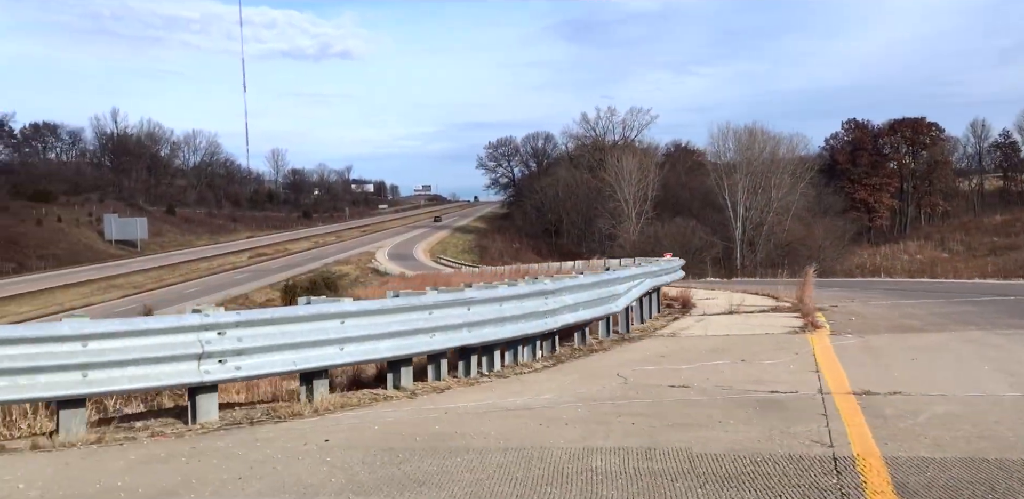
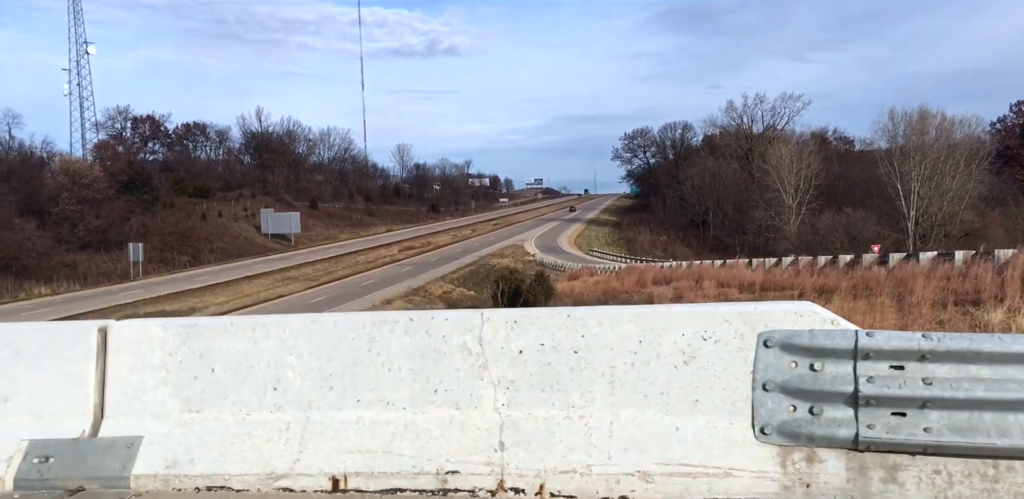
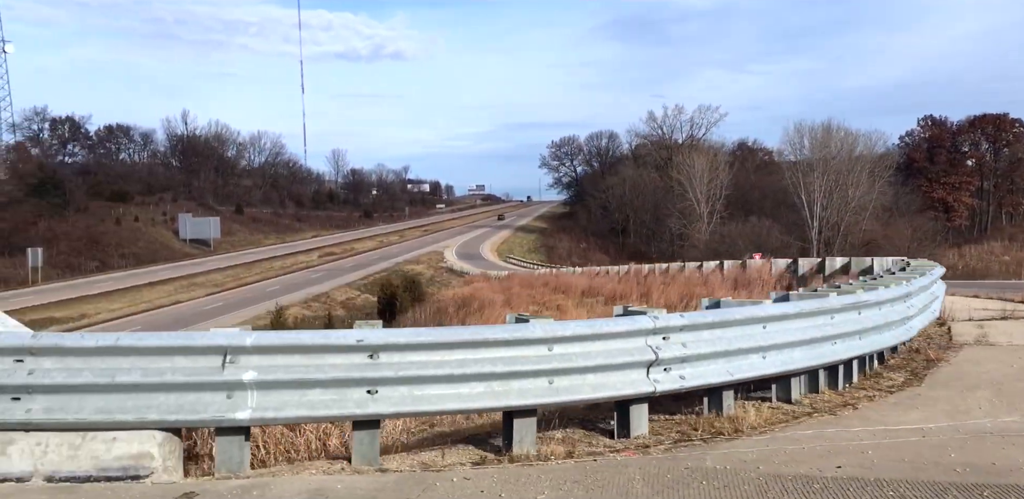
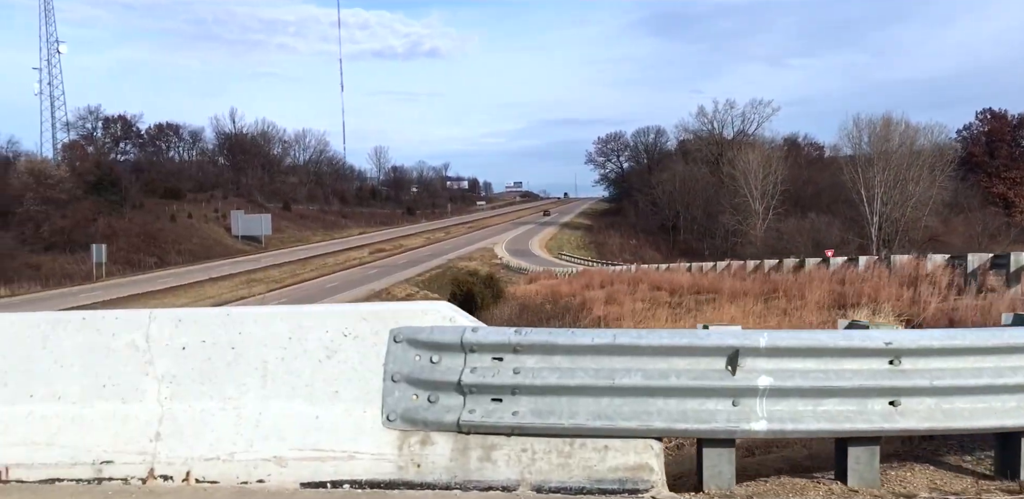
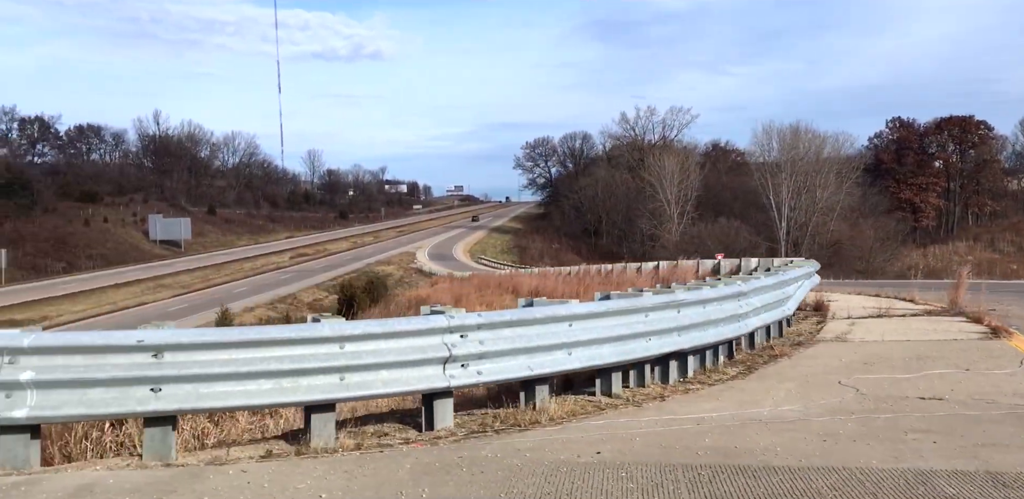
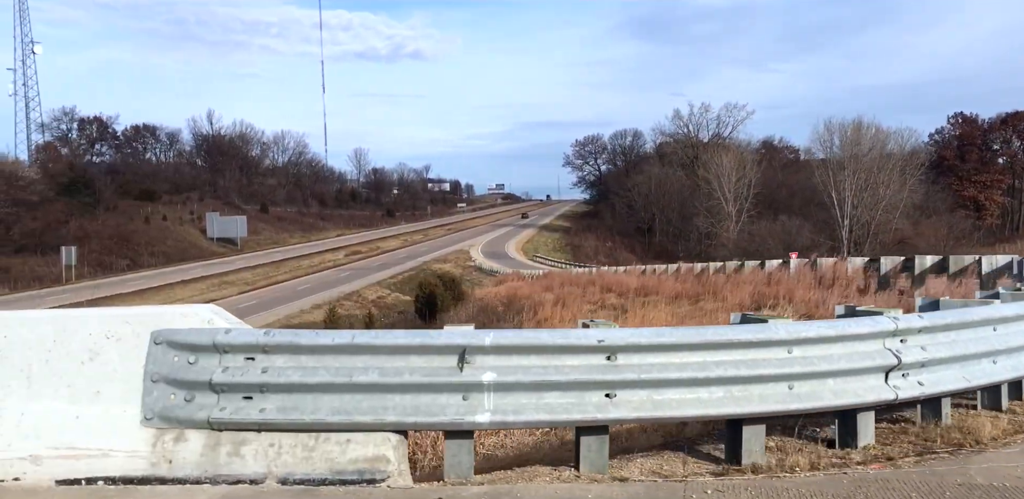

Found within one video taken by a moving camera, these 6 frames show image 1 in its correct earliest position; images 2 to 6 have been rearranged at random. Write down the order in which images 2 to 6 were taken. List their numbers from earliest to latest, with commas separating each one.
5, 3, 6, 4, 2
